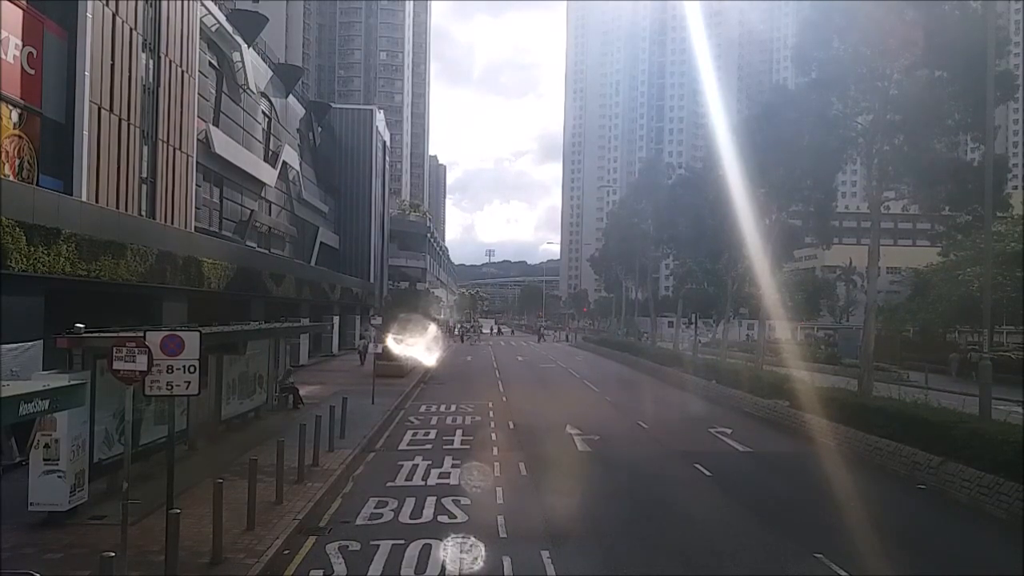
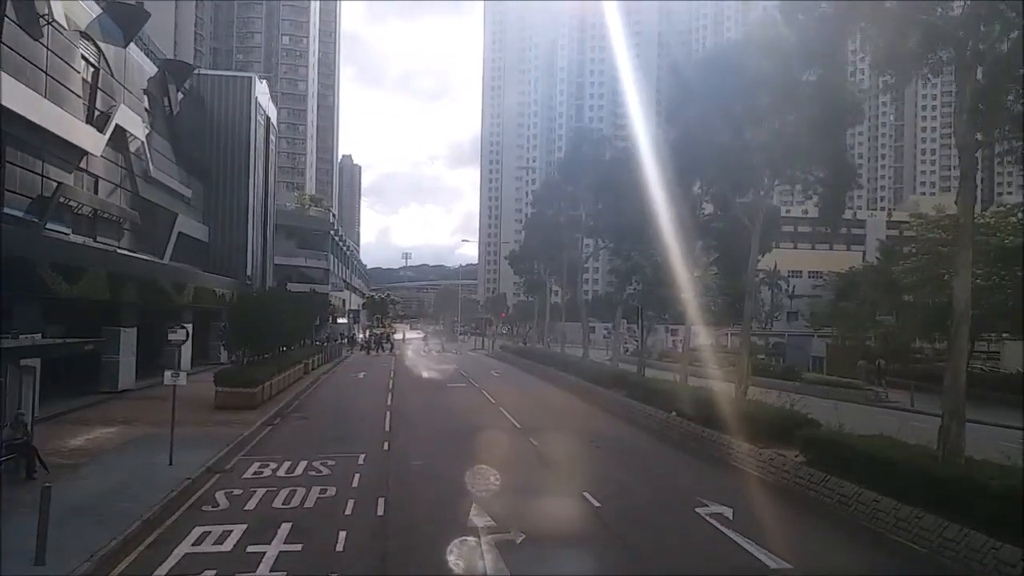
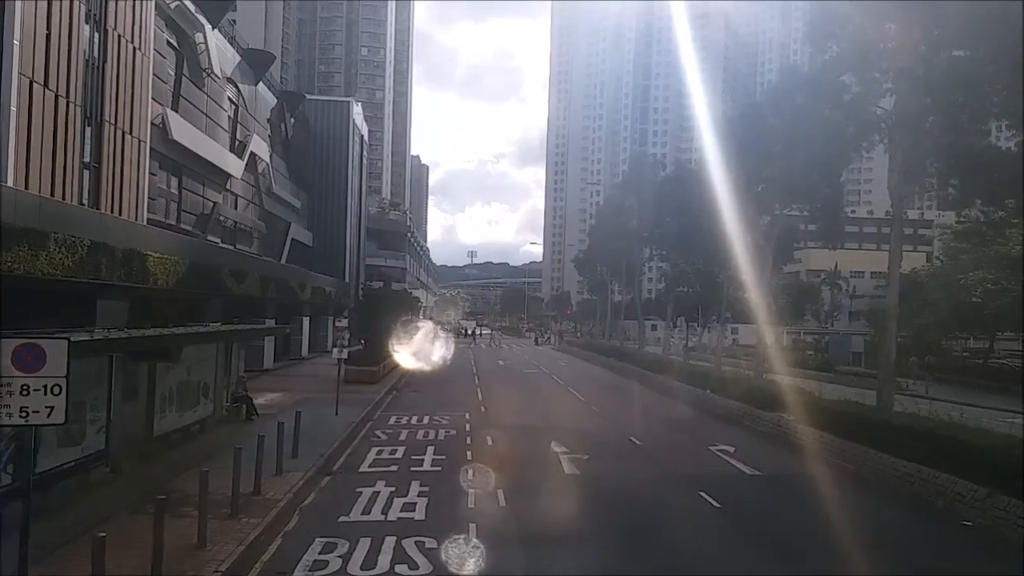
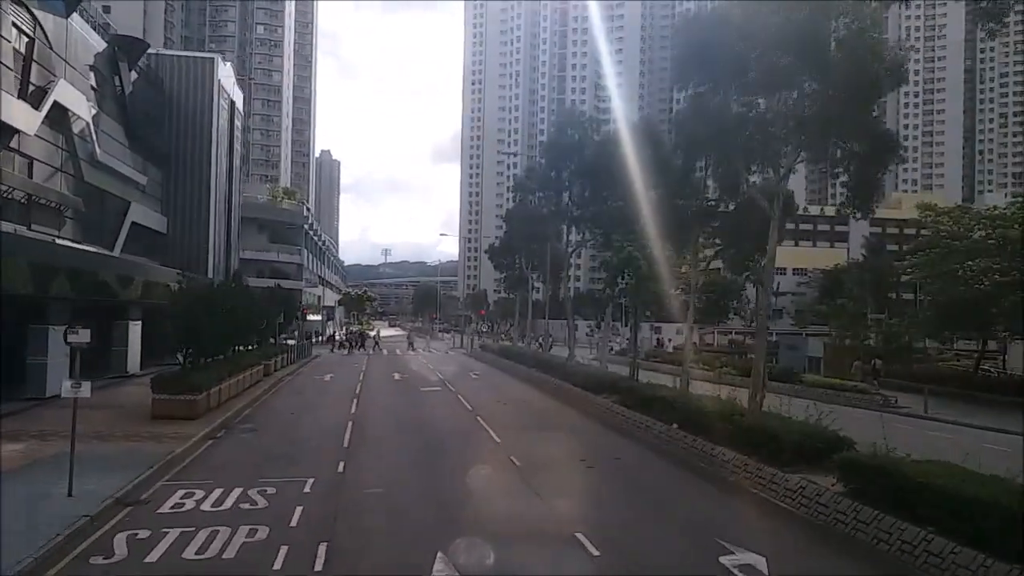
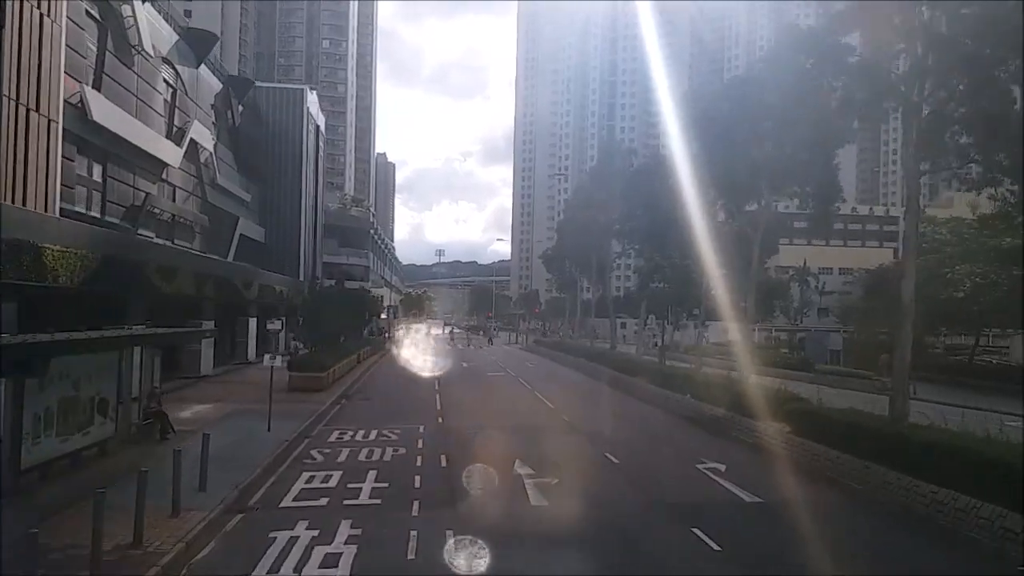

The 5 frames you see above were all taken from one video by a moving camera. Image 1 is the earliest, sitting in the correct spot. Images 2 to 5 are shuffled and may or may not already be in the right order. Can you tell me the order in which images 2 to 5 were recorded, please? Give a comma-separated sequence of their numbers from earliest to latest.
3, 5, 2, 4
